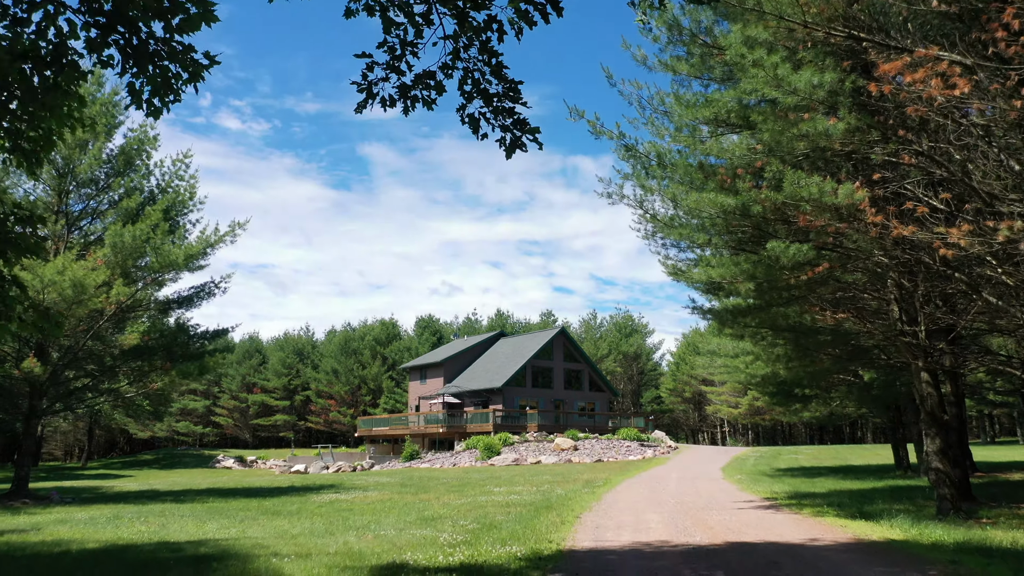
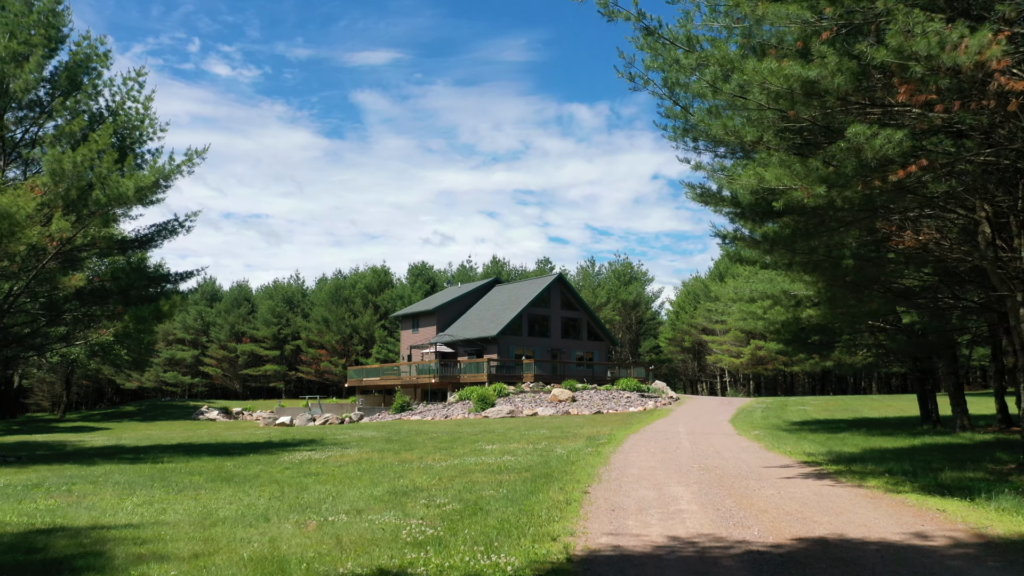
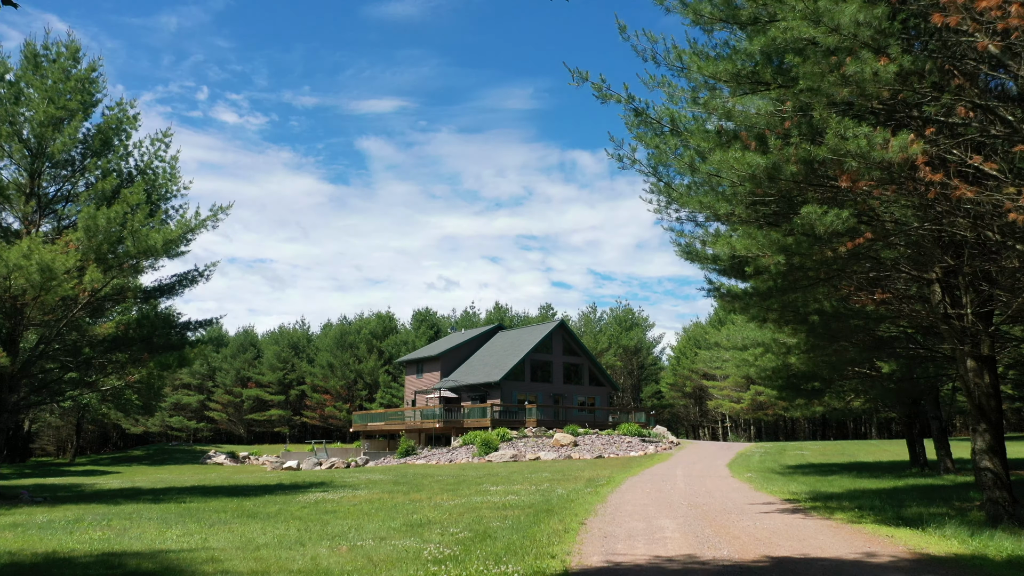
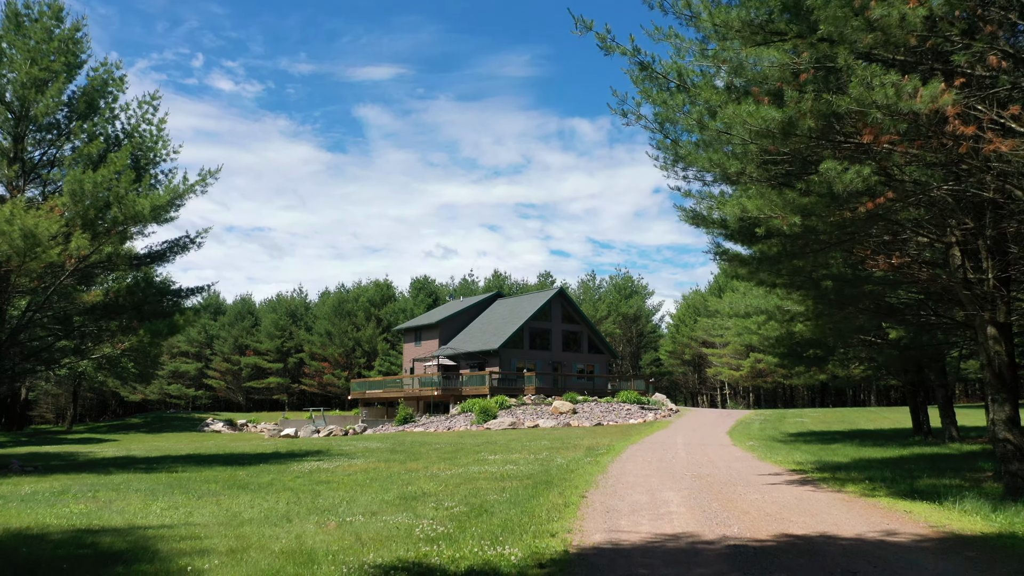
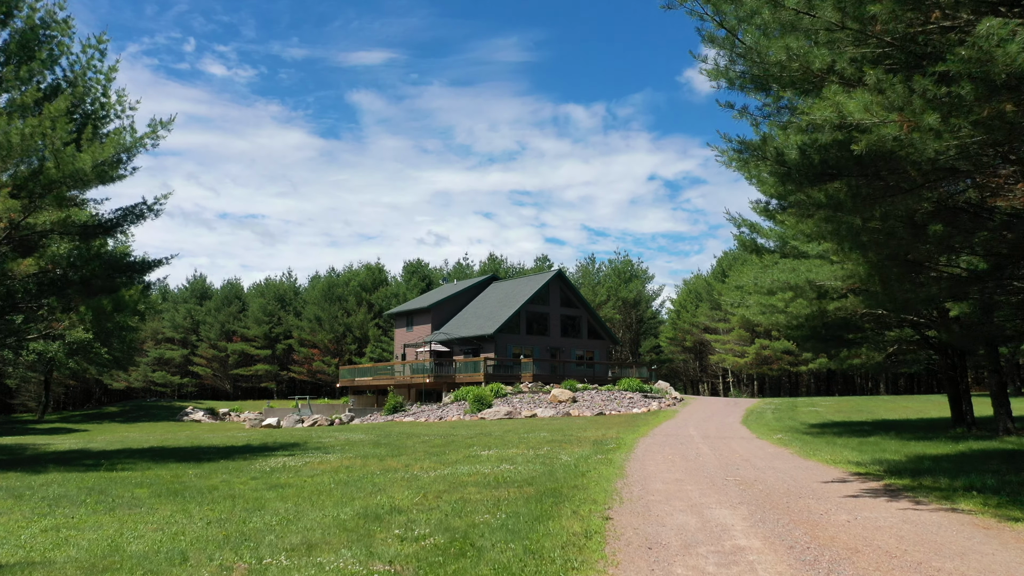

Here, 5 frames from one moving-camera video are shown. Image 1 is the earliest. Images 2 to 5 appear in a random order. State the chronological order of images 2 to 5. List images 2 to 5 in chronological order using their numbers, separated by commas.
3, 4, 2, 5
